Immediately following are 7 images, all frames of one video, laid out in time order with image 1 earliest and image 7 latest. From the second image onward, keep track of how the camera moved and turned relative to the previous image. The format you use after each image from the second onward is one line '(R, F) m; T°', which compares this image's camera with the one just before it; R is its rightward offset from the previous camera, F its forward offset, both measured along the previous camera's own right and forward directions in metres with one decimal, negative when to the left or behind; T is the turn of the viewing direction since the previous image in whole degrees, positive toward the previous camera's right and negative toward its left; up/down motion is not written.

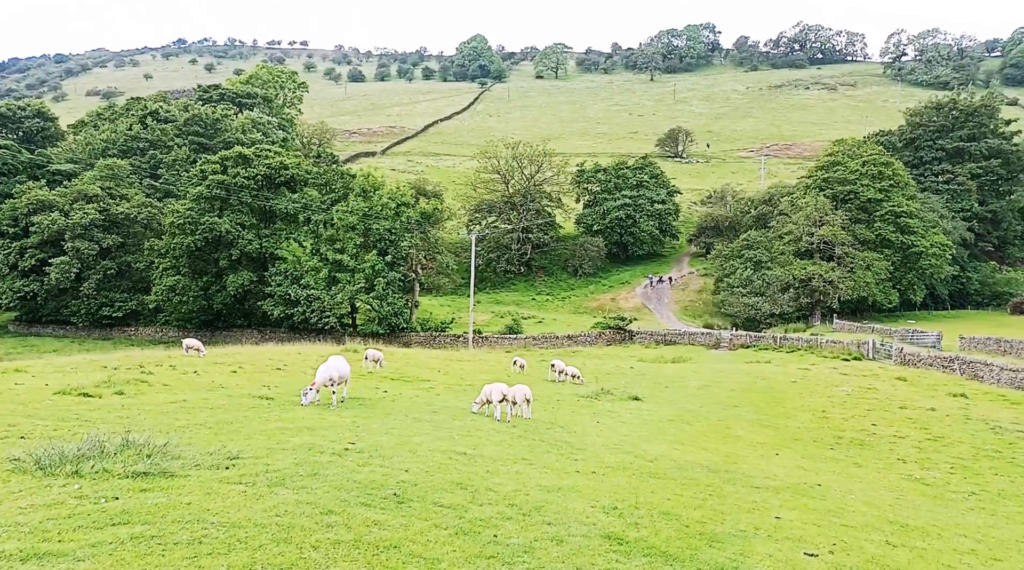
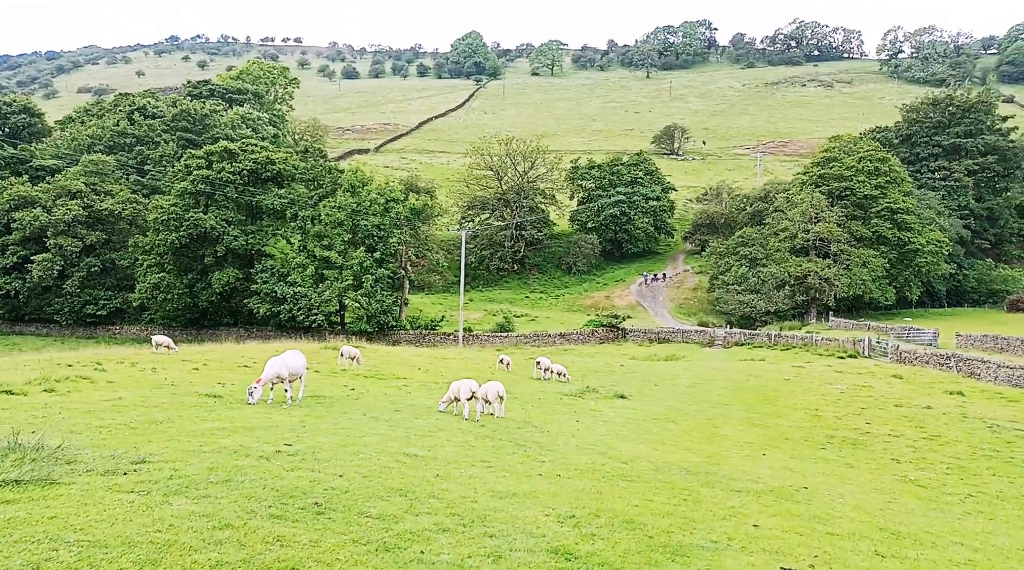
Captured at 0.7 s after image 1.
(+0.4, +0.9) m; 0°
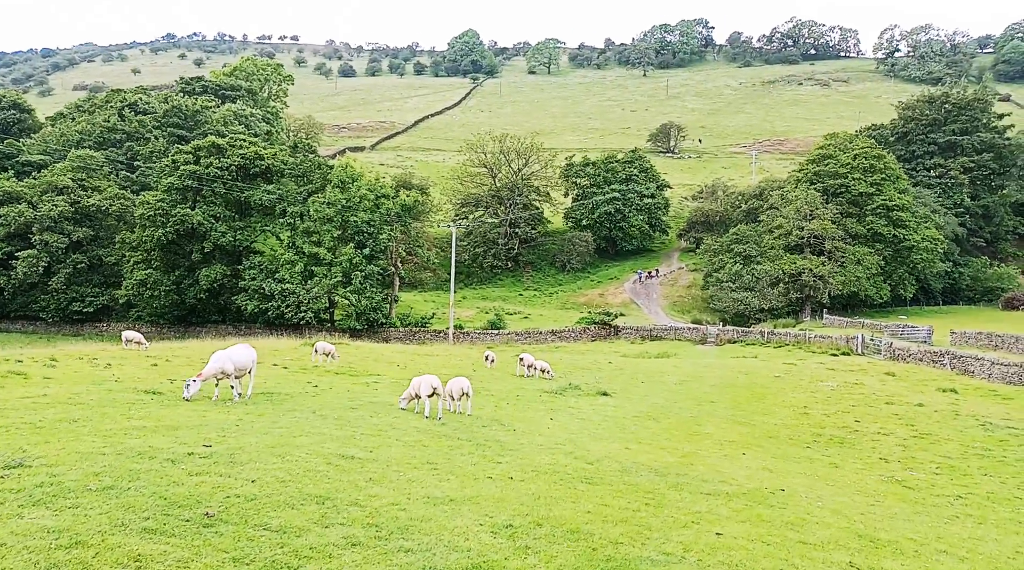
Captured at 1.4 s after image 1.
(+0.4, +0.8) m; 0°
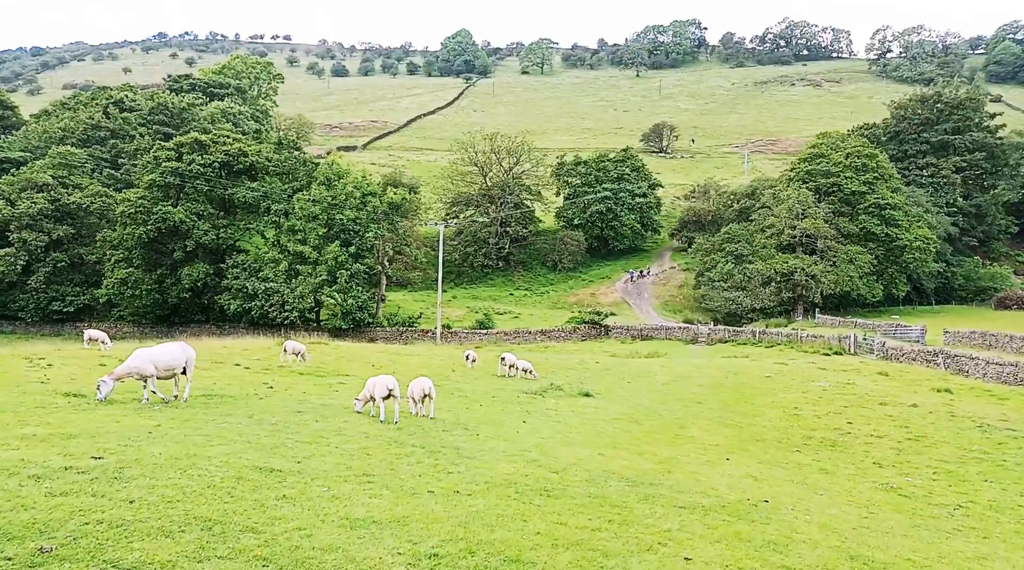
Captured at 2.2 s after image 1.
(+0.4, +1.1) m; 0°
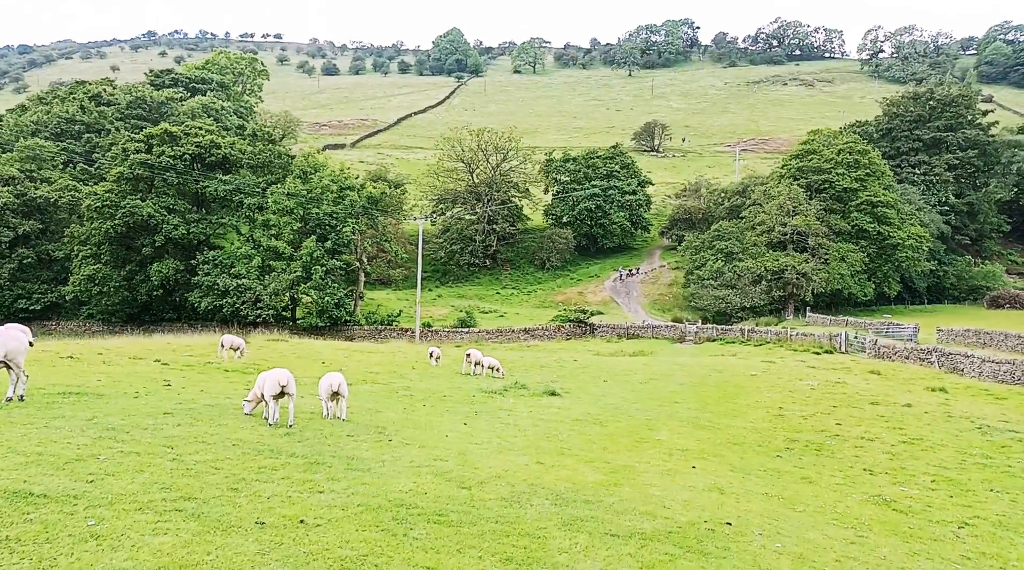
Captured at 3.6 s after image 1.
(+0.7, +2.1) m; 0°
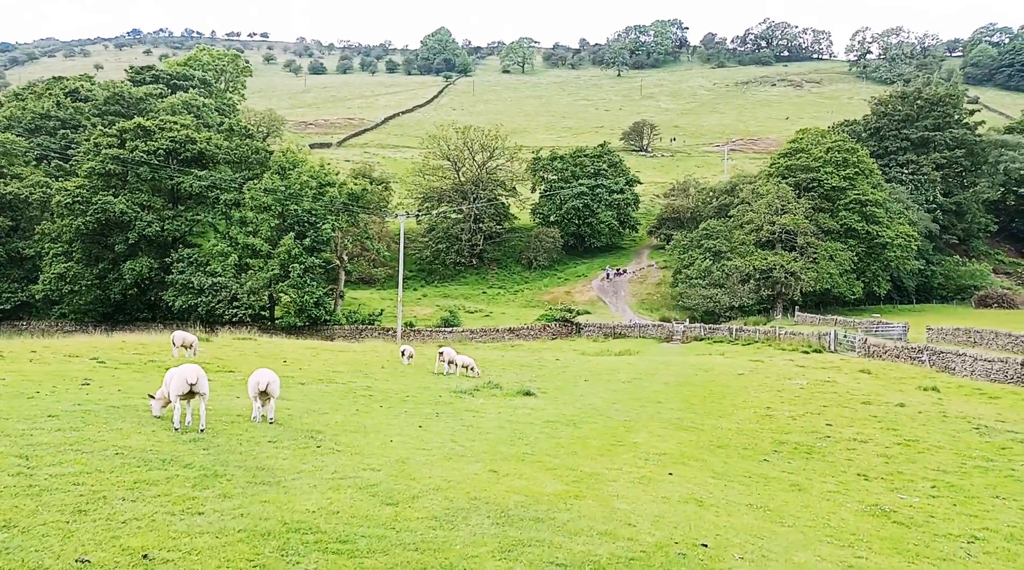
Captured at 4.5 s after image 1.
(+0.4, +1.4) m; +1°
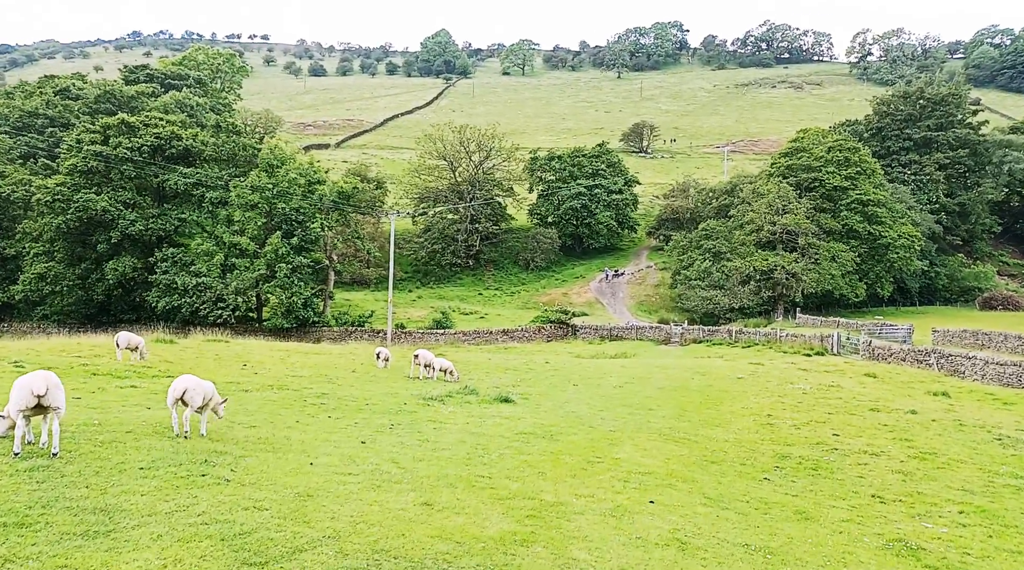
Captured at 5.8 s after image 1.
(+0.5, +1.9) m; 0°
